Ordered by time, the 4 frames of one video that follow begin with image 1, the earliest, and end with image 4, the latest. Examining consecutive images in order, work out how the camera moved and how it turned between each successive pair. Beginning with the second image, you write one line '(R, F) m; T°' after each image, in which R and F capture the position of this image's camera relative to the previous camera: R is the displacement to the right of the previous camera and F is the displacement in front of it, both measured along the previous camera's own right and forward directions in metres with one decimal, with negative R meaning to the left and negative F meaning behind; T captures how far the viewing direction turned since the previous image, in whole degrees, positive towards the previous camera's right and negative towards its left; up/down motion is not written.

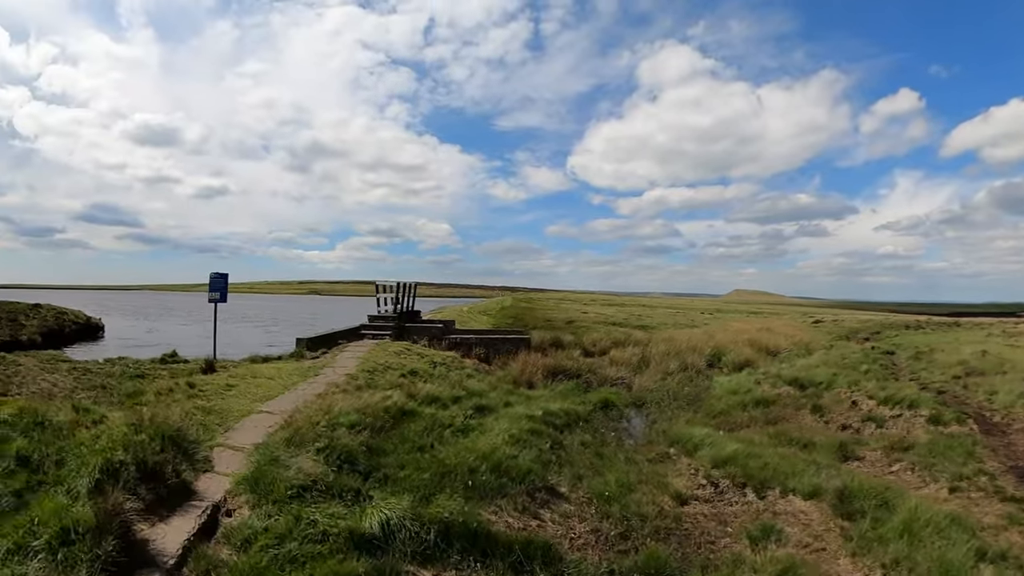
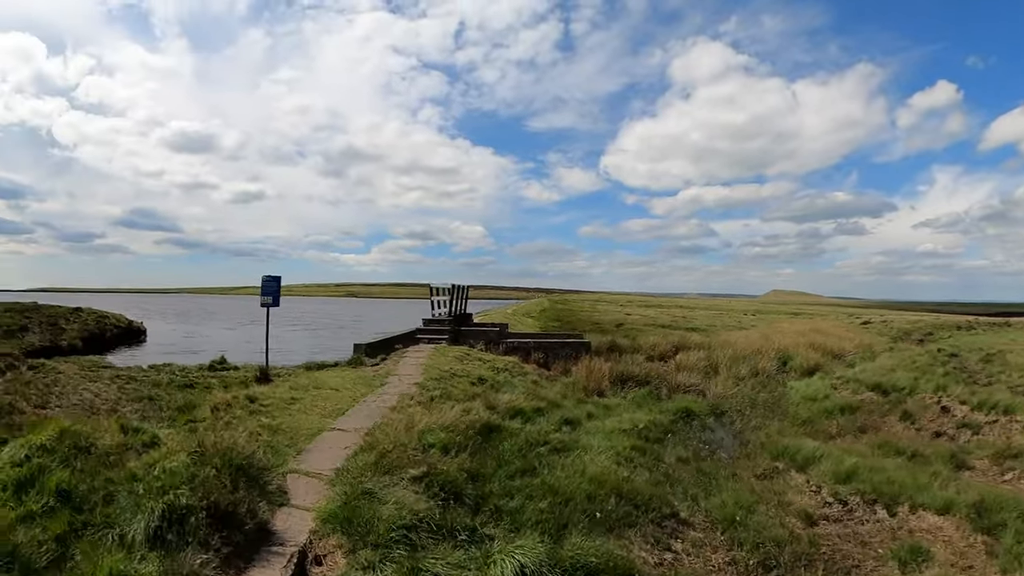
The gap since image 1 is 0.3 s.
(-1.6, +2.0) m; -3°
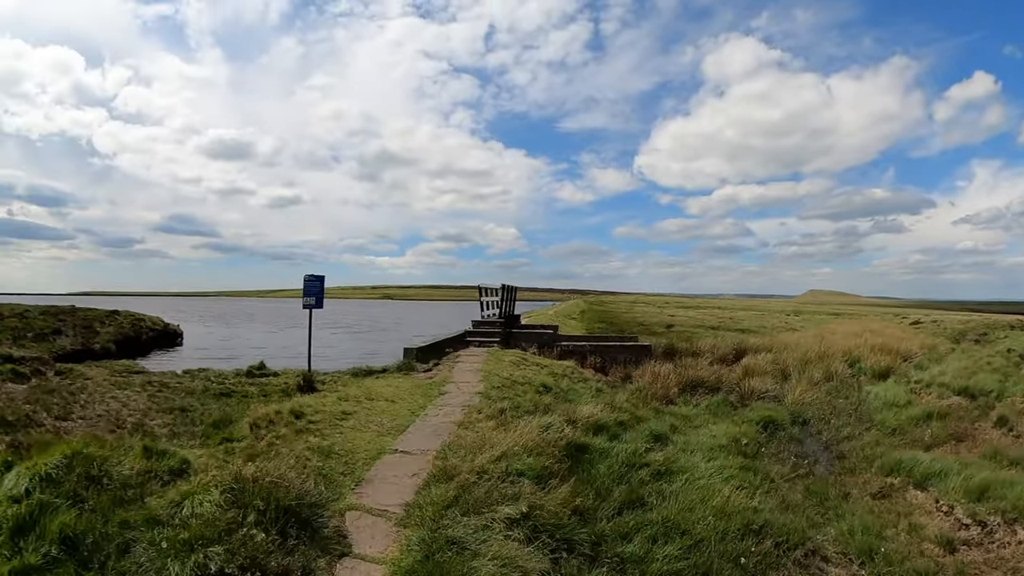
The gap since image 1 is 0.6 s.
(-1.1, +2.0) m; -3°
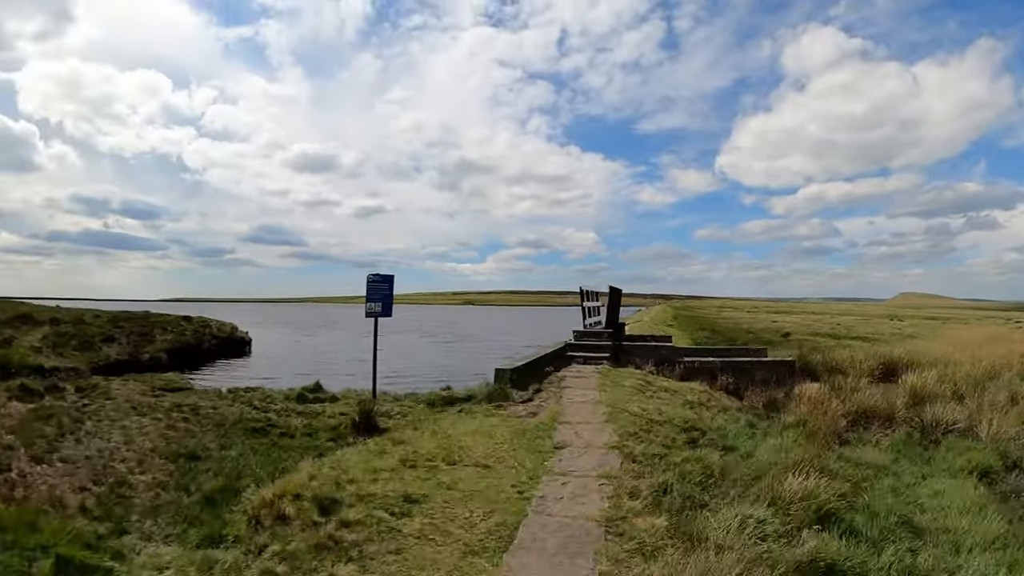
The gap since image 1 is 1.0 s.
(-1.2, +4.4) m; -7°
